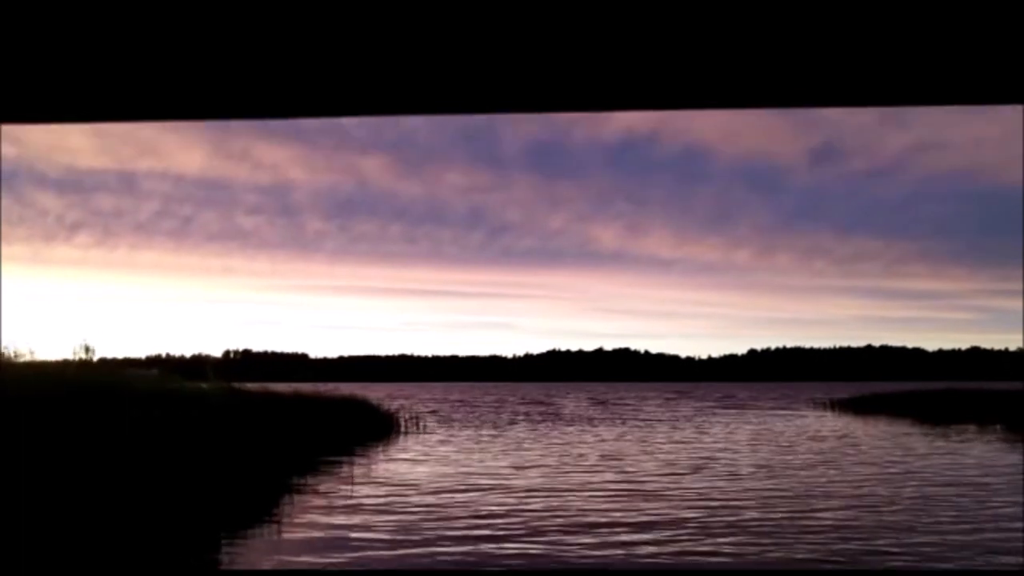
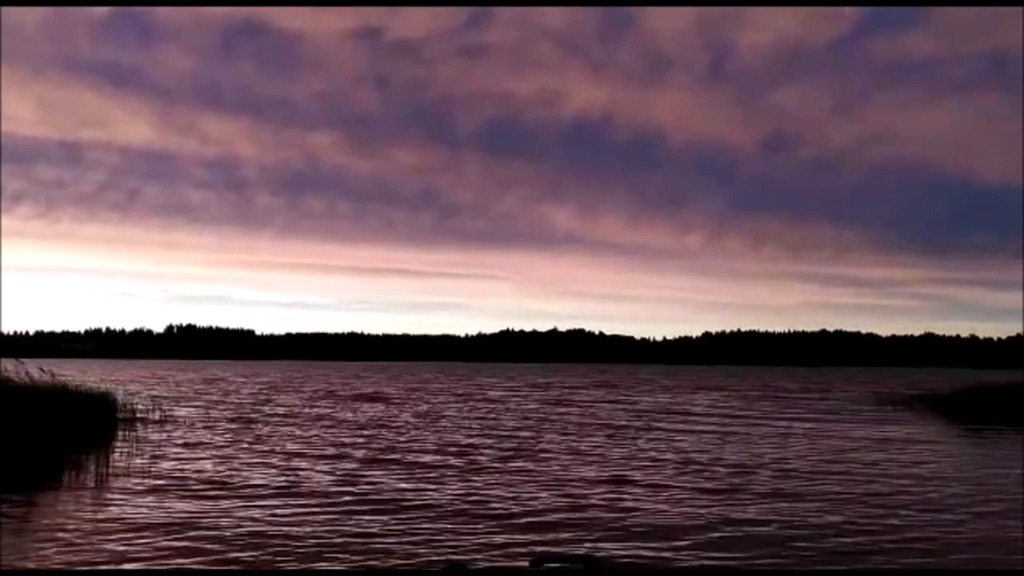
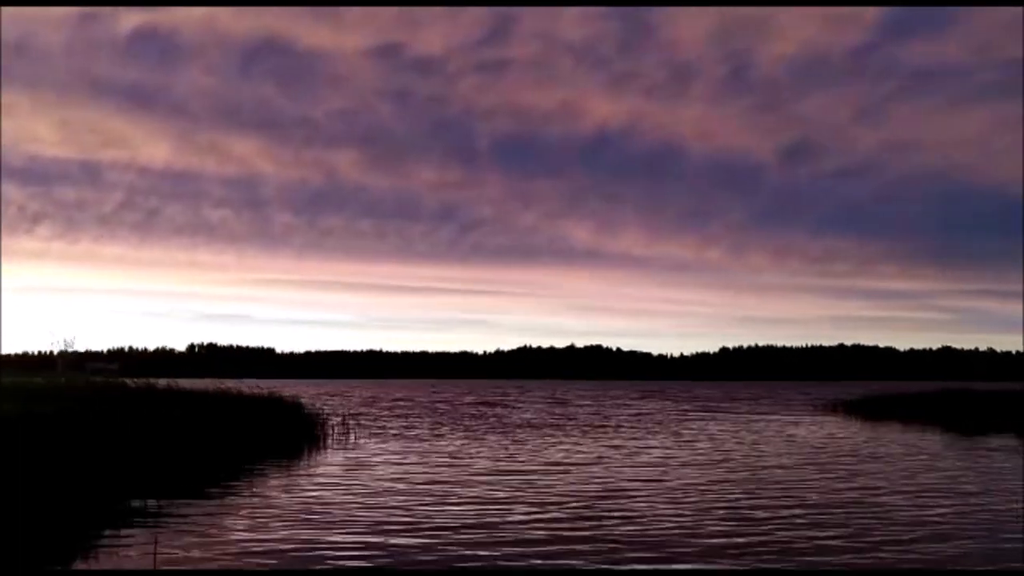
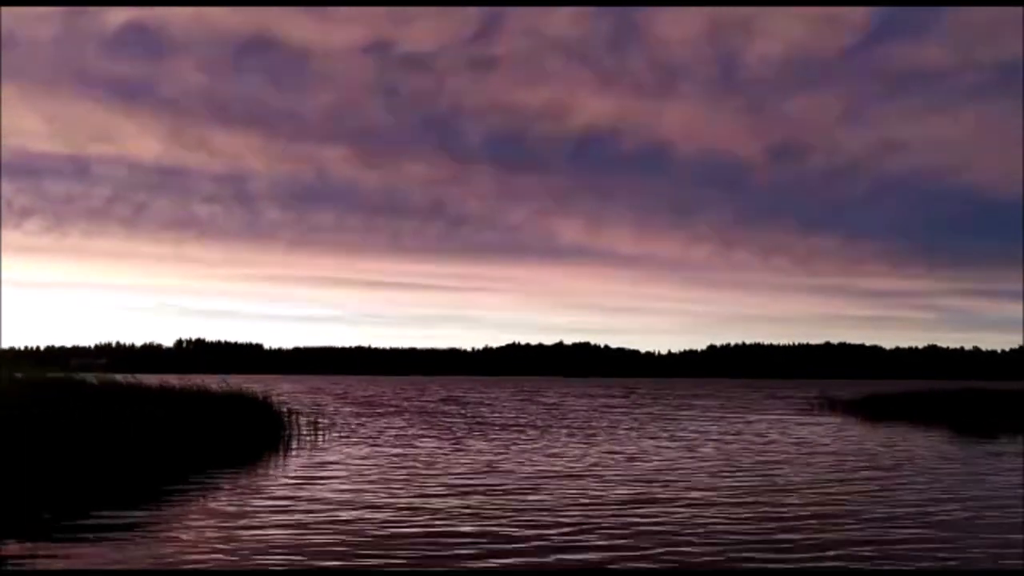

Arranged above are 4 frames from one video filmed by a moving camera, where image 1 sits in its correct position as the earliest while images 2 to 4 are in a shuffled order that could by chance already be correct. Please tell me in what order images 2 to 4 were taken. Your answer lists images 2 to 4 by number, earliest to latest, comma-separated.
3, 4, 2
